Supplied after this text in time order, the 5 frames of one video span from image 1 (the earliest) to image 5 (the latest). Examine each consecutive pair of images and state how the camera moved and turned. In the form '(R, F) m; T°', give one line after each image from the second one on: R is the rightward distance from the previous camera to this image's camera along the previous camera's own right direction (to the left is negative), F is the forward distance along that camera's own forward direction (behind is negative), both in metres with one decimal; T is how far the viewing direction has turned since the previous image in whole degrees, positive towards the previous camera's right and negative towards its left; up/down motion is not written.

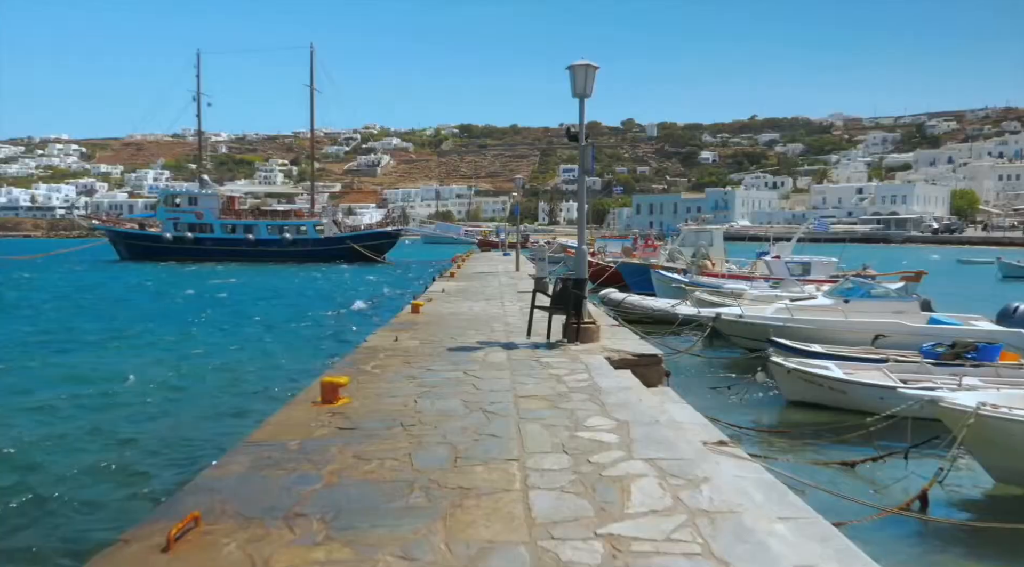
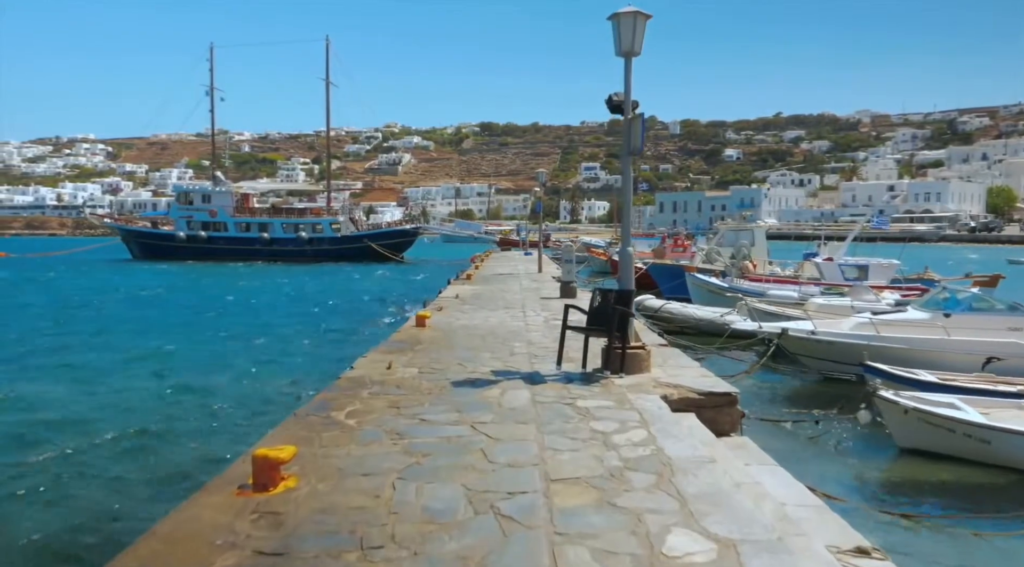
(0.0, +2.8) m; -1°
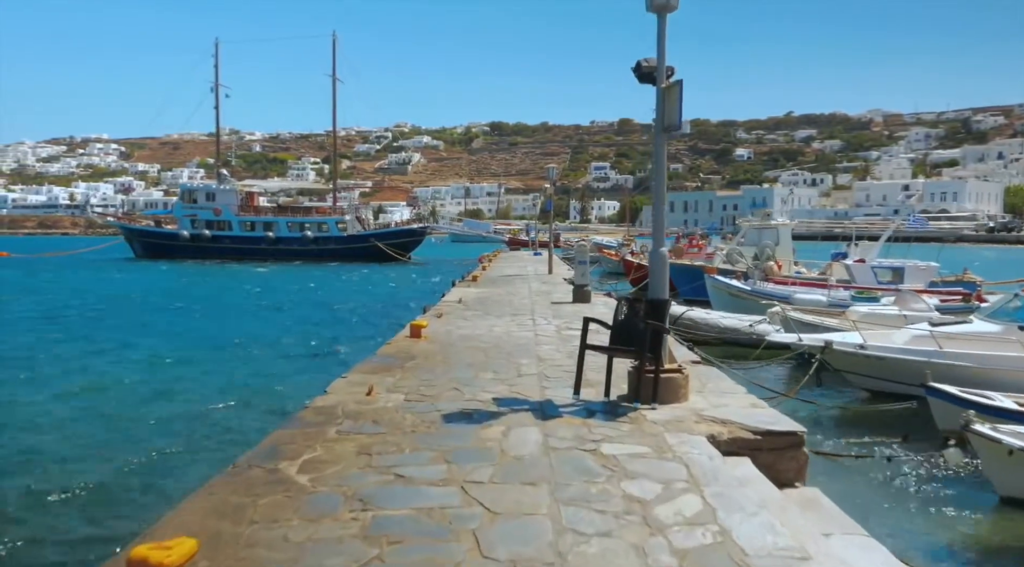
(0.0, +1.8) m; -1°
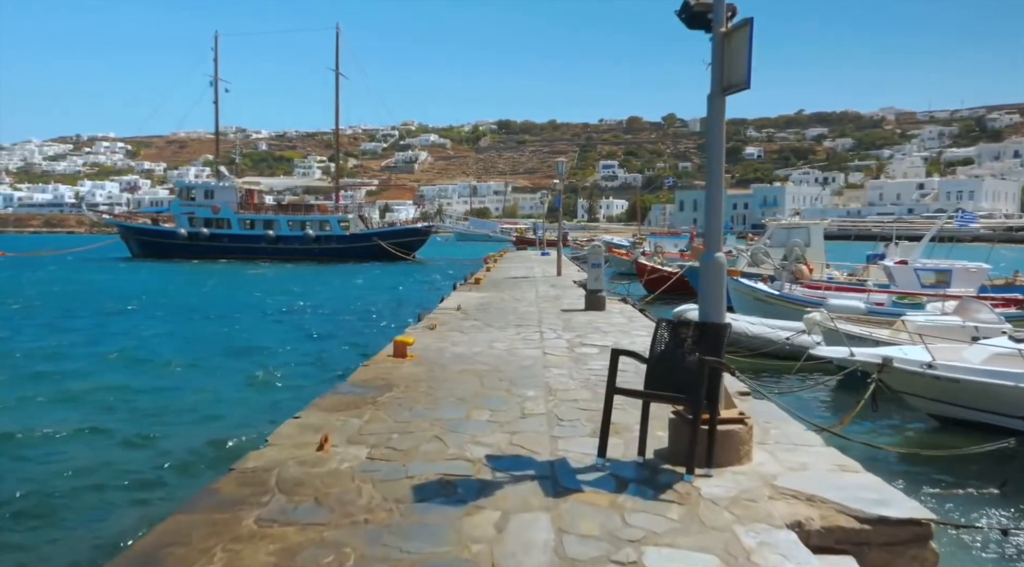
(0.0, +2.1) m; 0°
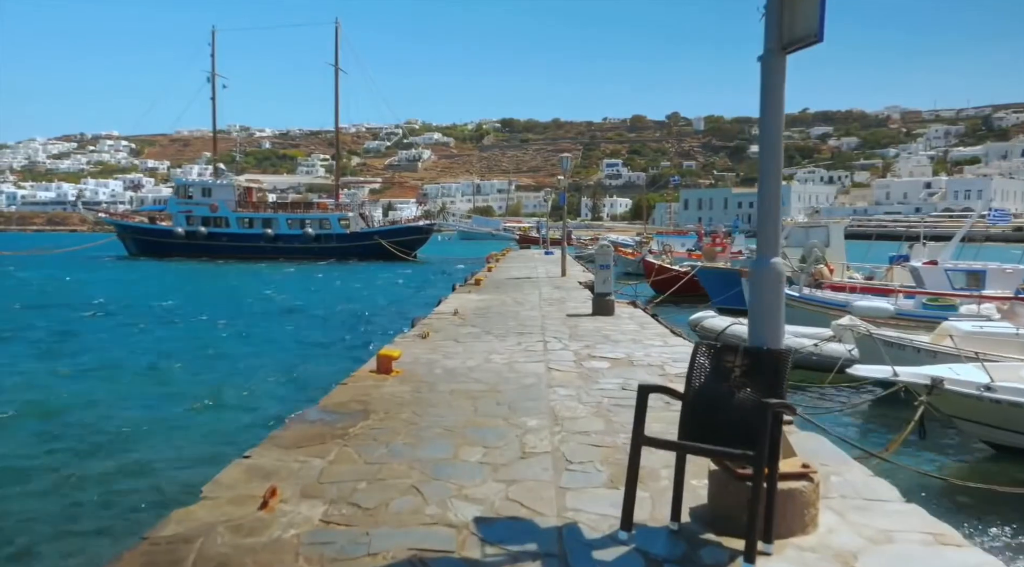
(0.0, +1.3) m; 0°
